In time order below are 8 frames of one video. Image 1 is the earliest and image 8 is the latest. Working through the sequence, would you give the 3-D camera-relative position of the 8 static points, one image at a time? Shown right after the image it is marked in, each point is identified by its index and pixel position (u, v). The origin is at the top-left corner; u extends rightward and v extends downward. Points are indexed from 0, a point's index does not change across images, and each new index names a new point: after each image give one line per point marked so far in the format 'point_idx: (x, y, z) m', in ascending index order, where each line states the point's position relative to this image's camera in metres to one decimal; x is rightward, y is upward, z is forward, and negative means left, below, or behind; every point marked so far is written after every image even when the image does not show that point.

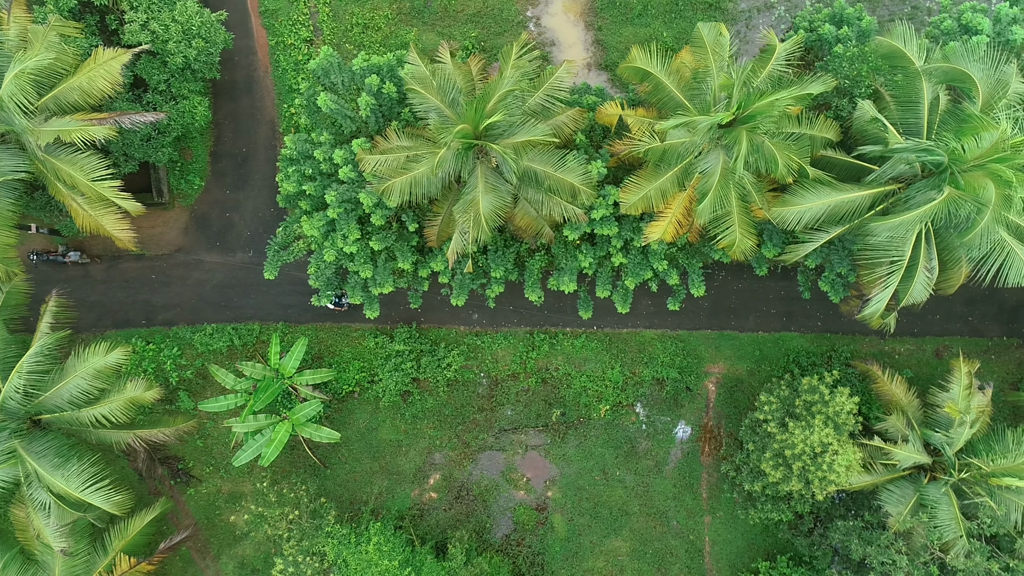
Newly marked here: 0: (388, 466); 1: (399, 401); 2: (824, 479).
0: (-2.1, -3.0, +14.3) m
1: (-1.9, -1.9, +14.1) m
2: (+3.7, -2.3, +10.1) m
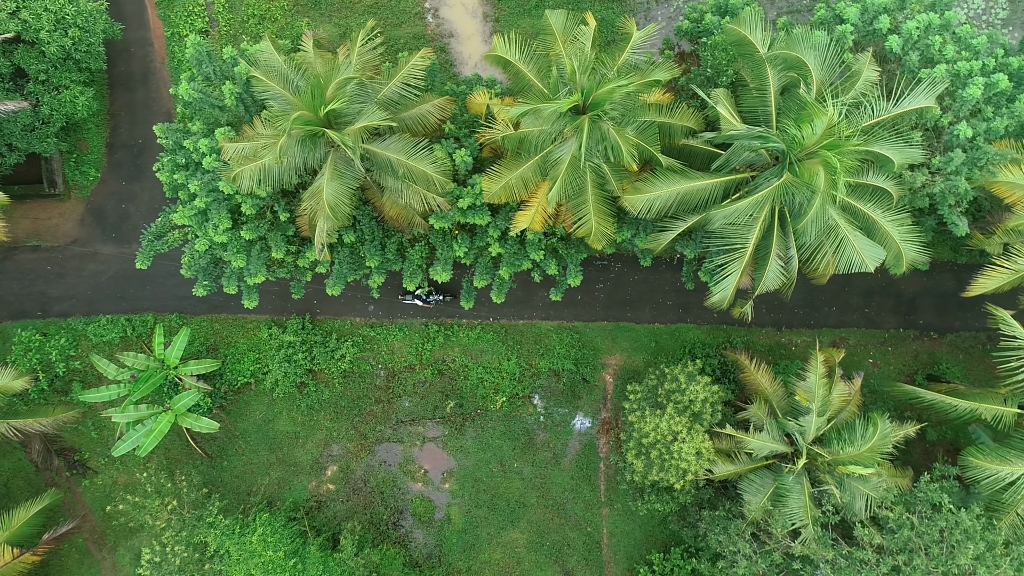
0: (-3.9, -2.9, +14.3) m
1: (-3.7, -1.7, +14.1) m
2: (+2.0, -2.2, +10.1) m
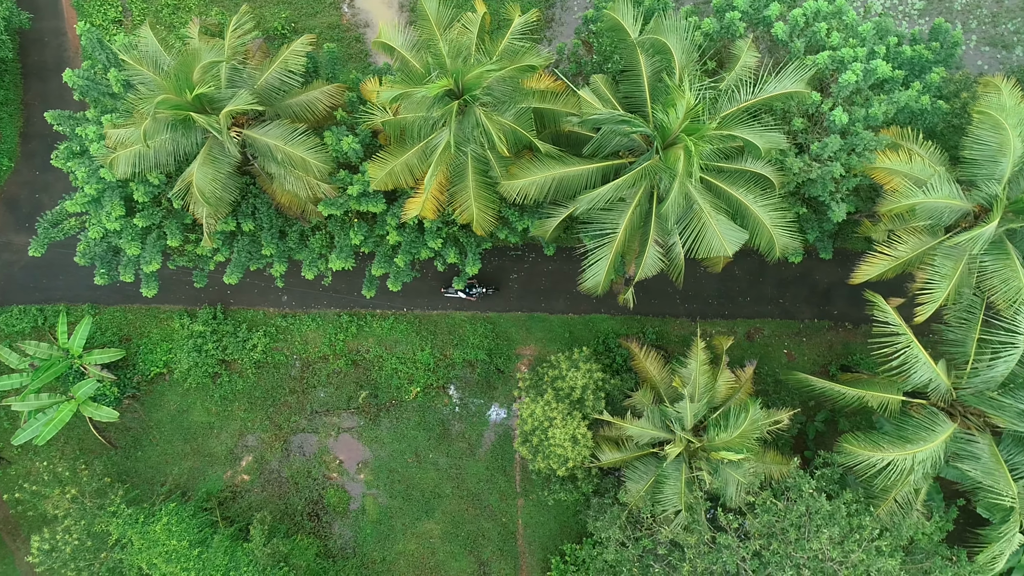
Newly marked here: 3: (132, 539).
0: (-5.3, -2.7, +14.3) m
1: (-5.1, -1.6, +14.1) m
2: (+0.5, -2.0, +10.1) m
3: (-5.6, -3.7, +12.4) m
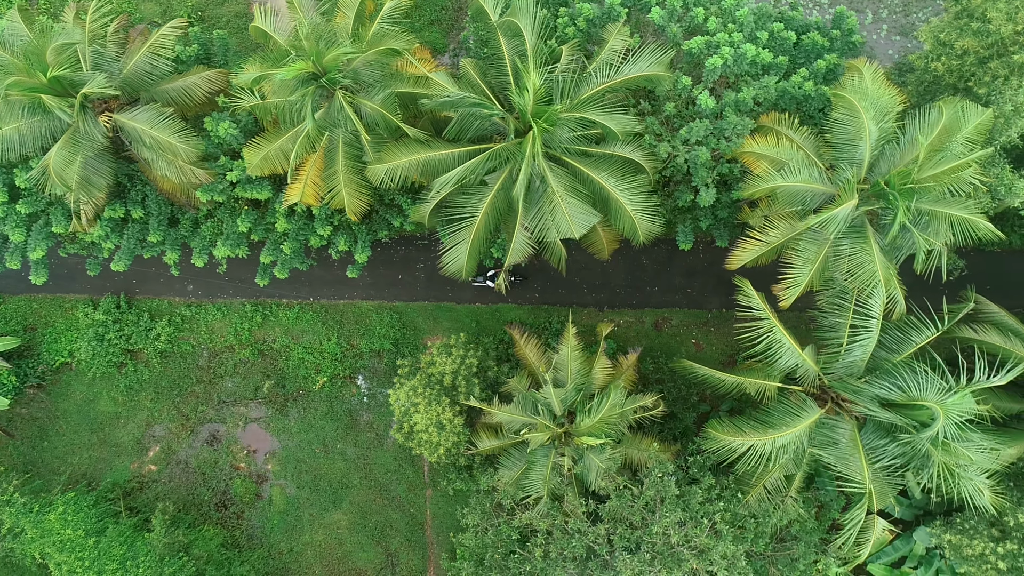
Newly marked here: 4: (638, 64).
0: (-6.9, -2.6, +14.2) m
1: (-6.7, -1.4, +14.0) m
2: (-1.0, -1.8, +10.1) m
3: (-7.2, -3.5, +12.4) m
4: (+1.4, +2.4, +9.1) m
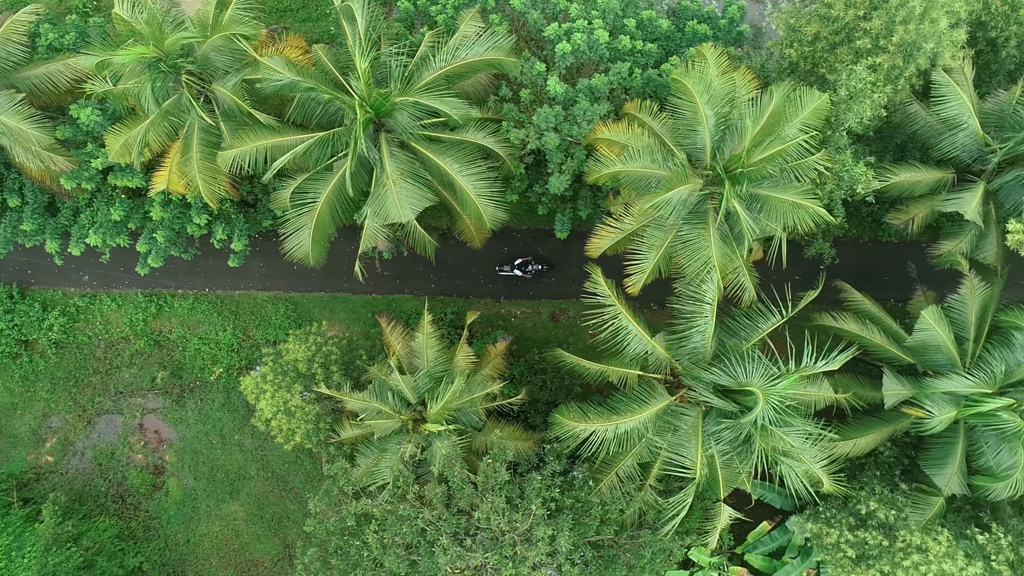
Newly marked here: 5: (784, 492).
0: (-8.6, -2.4, +14.2) m
1: (-8.4, -1.2, +14.0) m
2: (-2.8, -1.7, +10.0) m
3: (-9.0, -3.4, +12.3) m
4: (-0.4, +2.6, +9.1) m
5: (+3.7, -2.8, +11.4) m
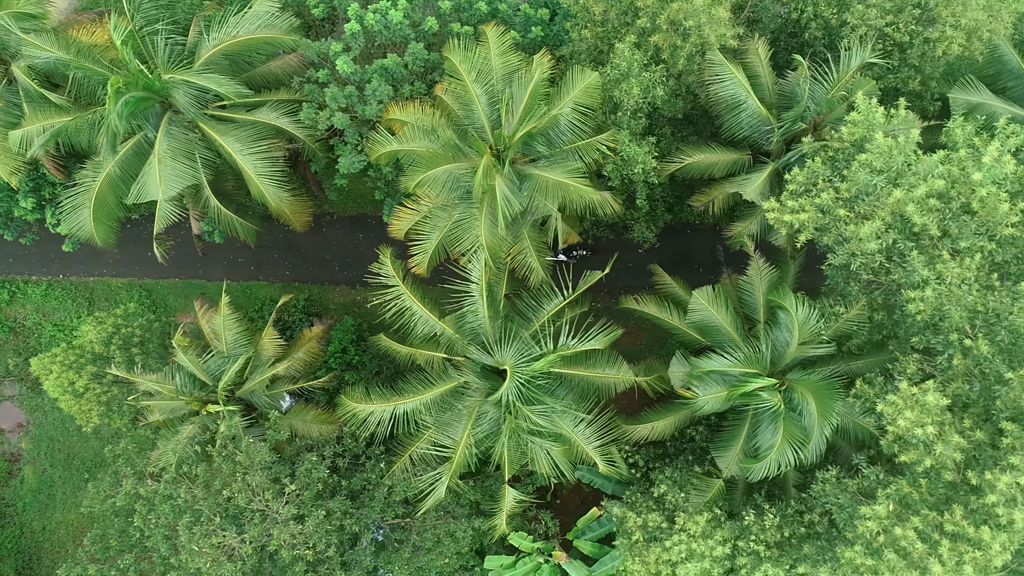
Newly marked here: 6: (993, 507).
0: (-11.1, -2.2, +14.2) m
1: (-10.9, -1.0, +13.9) m
2: (-5.2, -1.4, +10.0) m
3: (-11.4, -3.2, +12.3) m
4: (-2.8, +2.8, +9.1) m
5: (+1.3, -2.6, +11.4) m
6: (+3.7, -1.7, +6.4) m
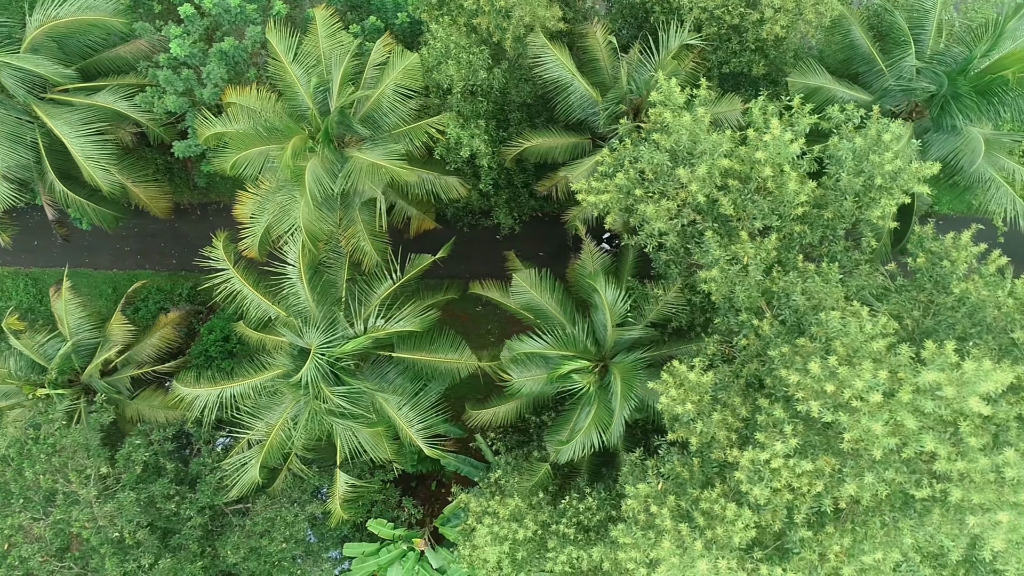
0: (-13.0, -2.0, +14.1) m
1: (-12.7, -0.8, +13.9) m
2: (-7.1, -1.3, +9.9) m
3: (-13.3, -3.0, +12.2) m
4: (-4.7, +3.0, +9.0) m
5: (-0.6, -2.4, +11.3) m
6: (+1.8, -1.5, +6.4) m
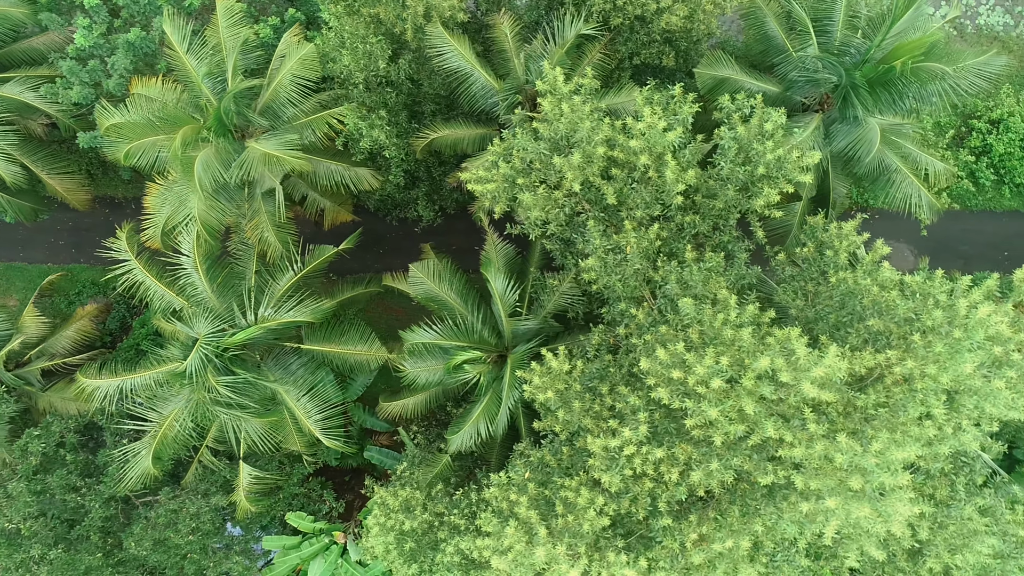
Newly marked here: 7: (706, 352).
0: (-14.0, -1.9, +14.1) m
1: (-13.8, -0.7, +13.9) m
2: (-8.2, -1.2, +9.9) m
3: (-14.4, -2.9, +12.2) m
4: (-5.8, +3.1, +9.0) m
5: (-1.7, -2.3, +11.3) m
6: (+0.7, -1.4, +6.3) m
7: (+1.4, -0.4, +5.9) m
